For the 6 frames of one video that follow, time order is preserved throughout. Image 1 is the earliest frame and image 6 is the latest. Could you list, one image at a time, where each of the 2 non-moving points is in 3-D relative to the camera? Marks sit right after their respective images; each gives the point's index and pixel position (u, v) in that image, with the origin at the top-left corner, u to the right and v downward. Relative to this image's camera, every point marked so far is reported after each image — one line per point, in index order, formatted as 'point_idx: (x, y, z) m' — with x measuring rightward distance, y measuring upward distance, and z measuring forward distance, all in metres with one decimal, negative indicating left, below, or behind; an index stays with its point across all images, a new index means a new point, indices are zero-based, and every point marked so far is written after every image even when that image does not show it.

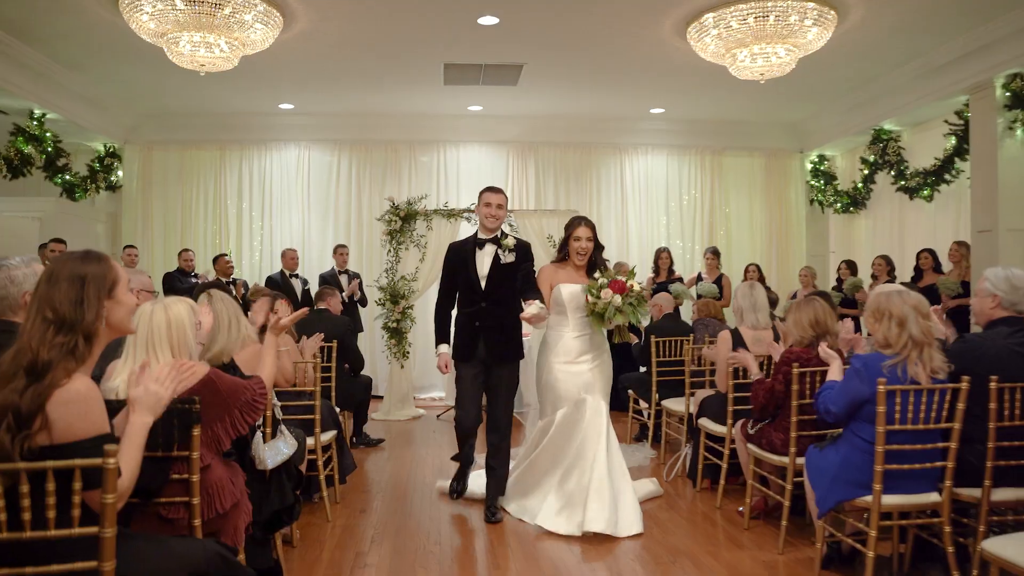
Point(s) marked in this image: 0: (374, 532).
0: (-0.6, -1.0, +3.7) m
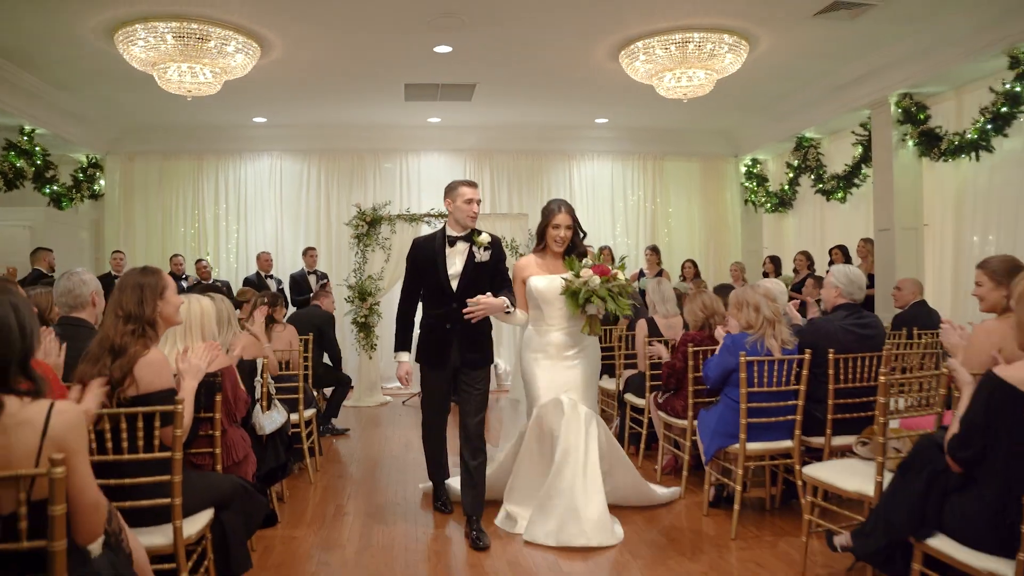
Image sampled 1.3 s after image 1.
0: (-0.8, -1.0, +4.4) m
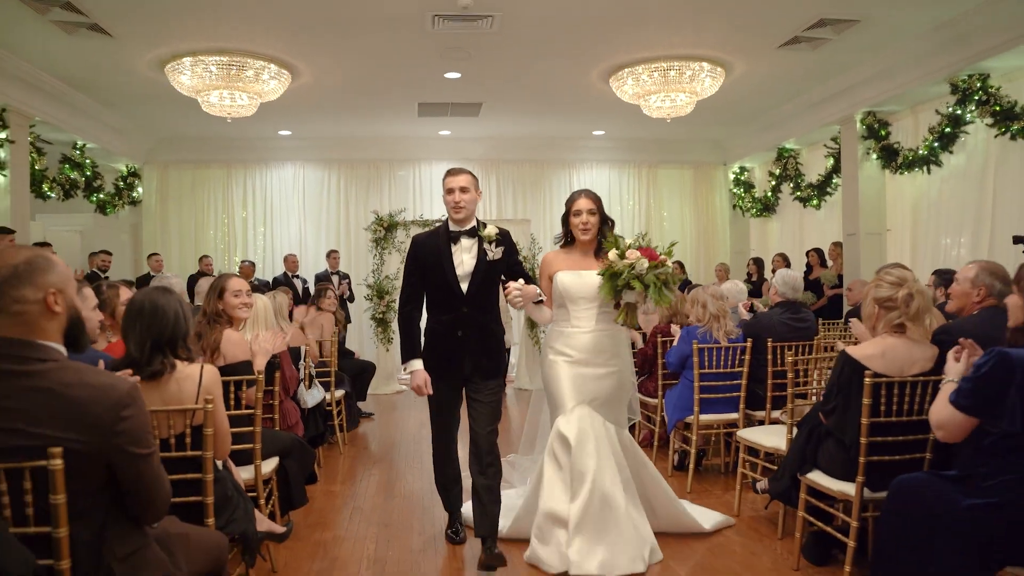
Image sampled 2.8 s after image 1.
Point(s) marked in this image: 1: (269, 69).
0: (-0.8, -1.0, +5.2) m
1: (-1.9, +1.7, +6.6) m
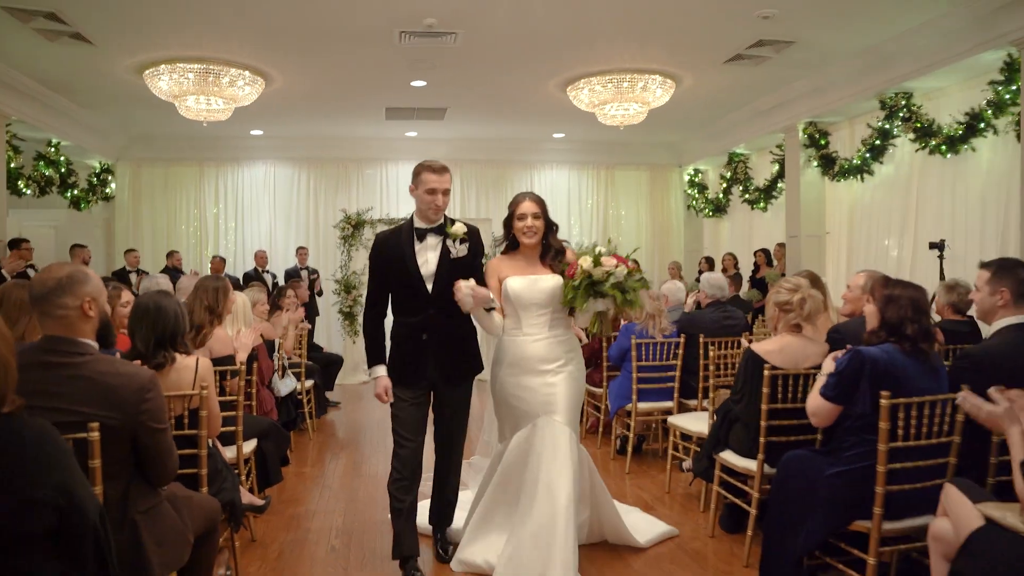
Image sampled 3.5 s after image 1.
0: (-1.1, -1.0, +5.6) m
1: (-2.2, +1.7, +6.9) m
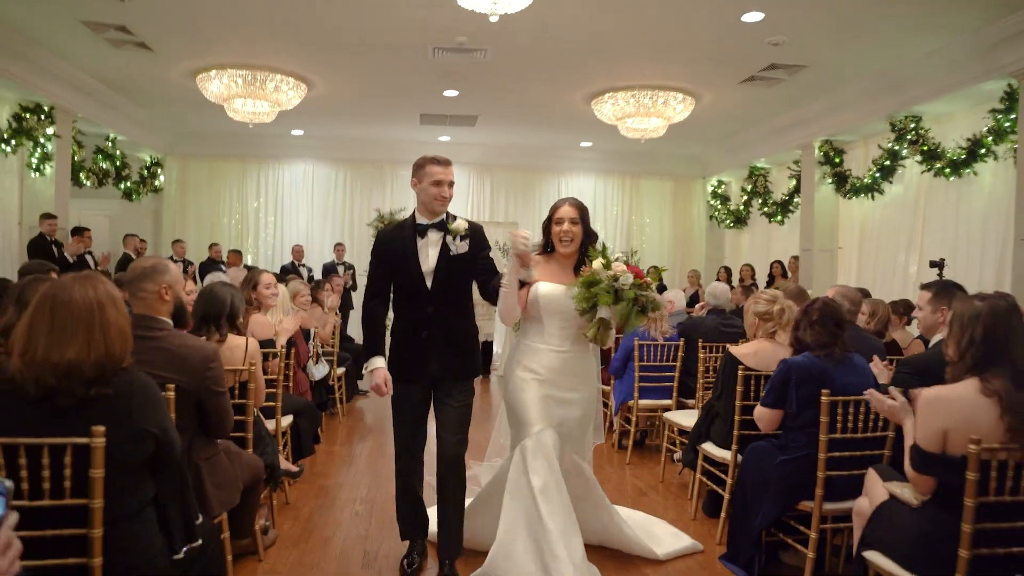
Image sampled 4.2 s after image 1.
0: (-1.0, -1.0, +6.1) m
1: (-1.9, +1.8, +7.4) m
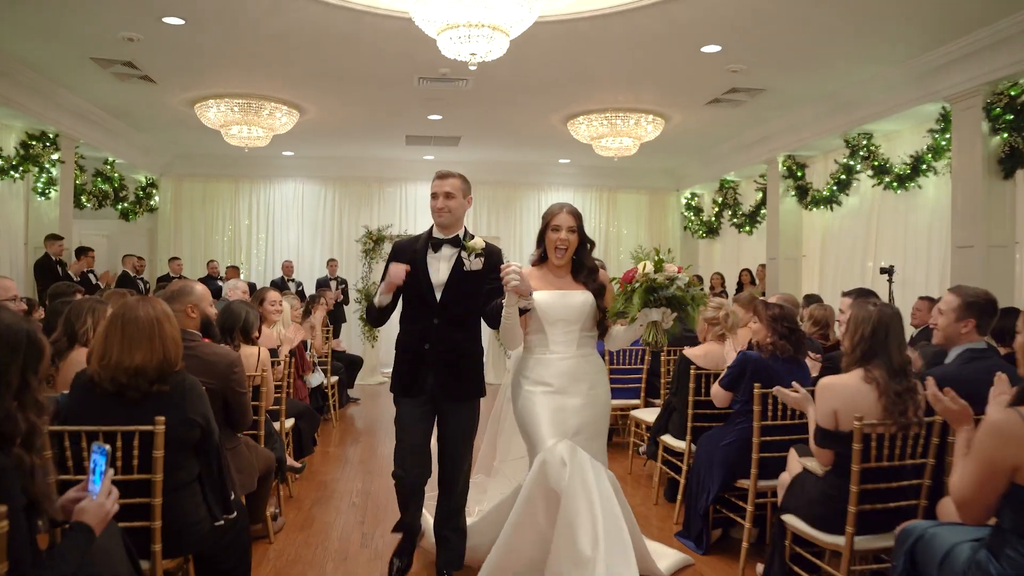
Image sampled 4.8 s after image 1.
0: (-1.1, -1.1, +6.5) m
1: (-2.1, +1.6, +7.9) m
